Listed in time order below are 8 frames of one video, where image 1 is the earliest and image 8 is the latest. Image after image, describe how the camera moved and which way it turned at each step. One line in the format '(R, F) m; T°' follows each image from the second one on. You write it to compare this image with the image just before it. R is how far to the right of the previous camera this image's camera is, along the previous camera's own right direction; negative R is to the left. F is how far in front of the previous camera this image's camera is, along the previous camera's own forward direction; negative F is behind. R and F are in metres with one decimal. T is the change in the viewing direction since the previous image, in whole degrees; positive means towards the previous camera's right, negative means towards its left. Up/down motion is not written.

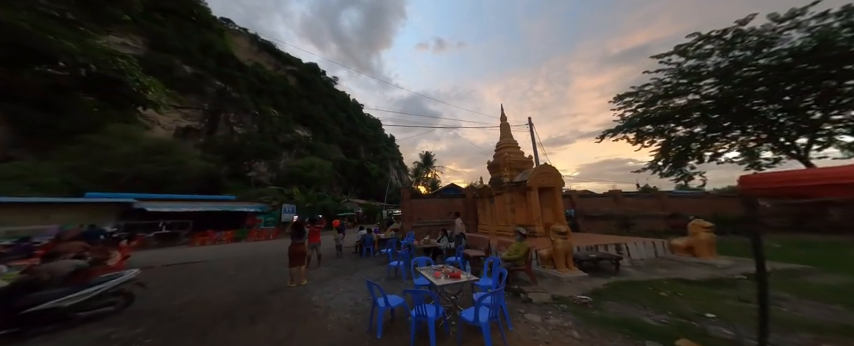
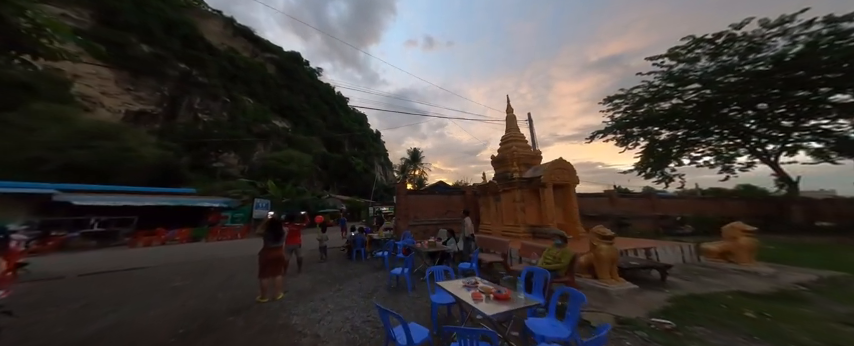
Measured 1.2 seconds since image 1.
(-0.5, +0.8) m; +5°
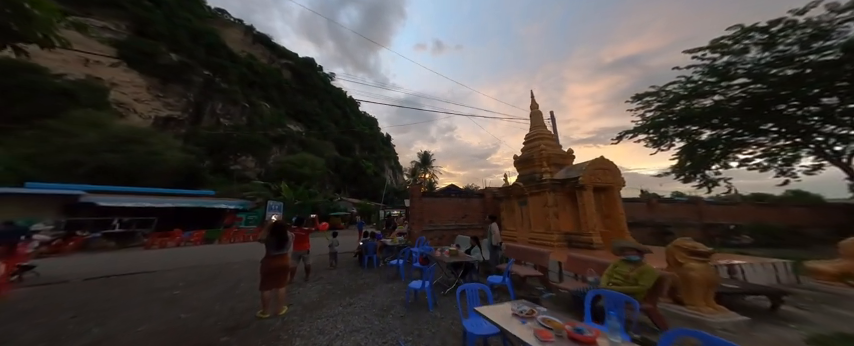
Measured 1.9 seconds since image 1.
(-0.2, +0.5) m; -3°
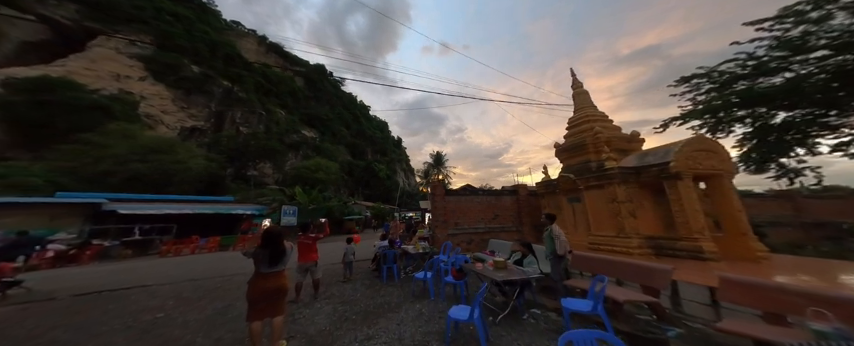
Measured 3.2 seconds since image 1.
(-0.4, +1.0) m; -3°
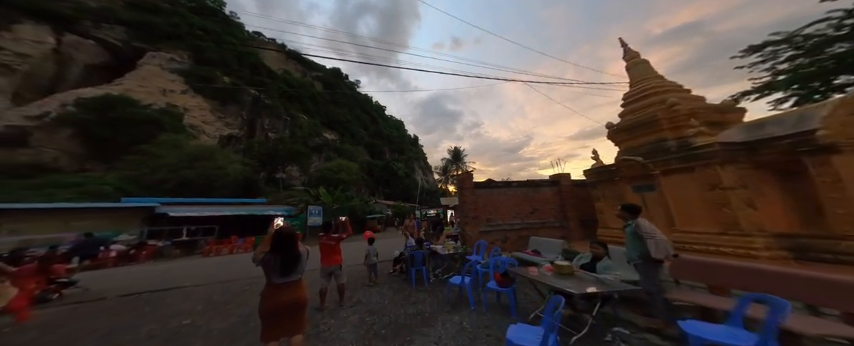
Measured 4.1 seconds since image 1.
(-0.3, +0.7) m; -4°
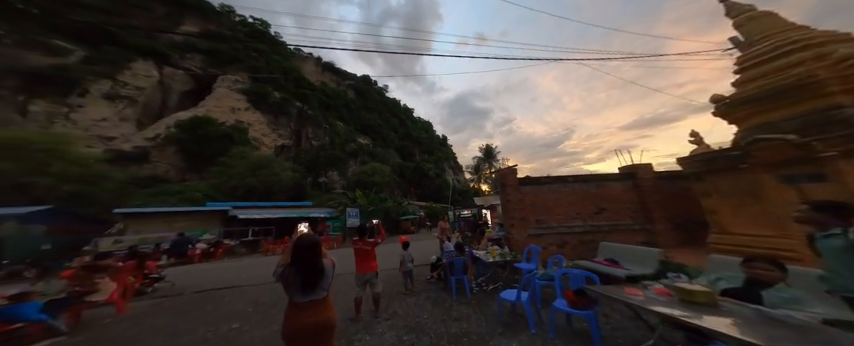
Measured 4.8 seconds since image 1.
(-0.2, +0.7) m; -8°
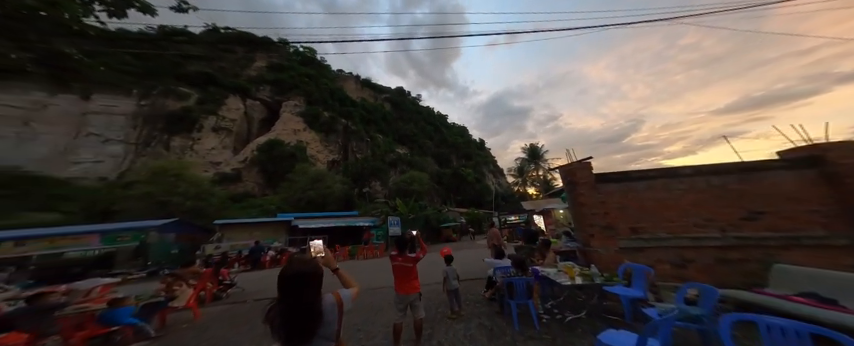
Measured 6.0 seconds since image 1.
(-0.3, +1.1) m; -9°
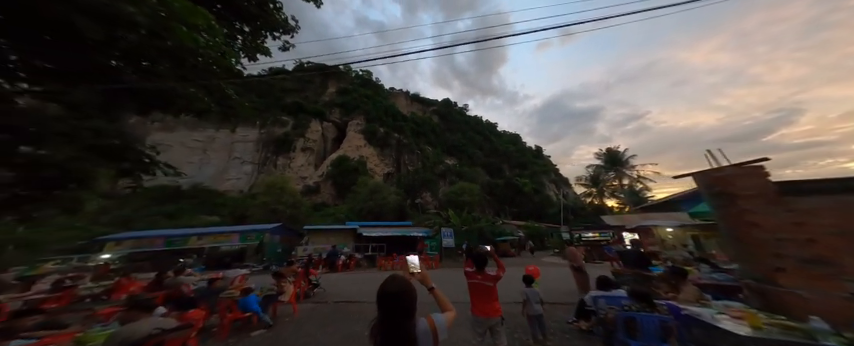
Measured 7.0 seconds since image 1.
(-1.0, +0.3) m; -13°
